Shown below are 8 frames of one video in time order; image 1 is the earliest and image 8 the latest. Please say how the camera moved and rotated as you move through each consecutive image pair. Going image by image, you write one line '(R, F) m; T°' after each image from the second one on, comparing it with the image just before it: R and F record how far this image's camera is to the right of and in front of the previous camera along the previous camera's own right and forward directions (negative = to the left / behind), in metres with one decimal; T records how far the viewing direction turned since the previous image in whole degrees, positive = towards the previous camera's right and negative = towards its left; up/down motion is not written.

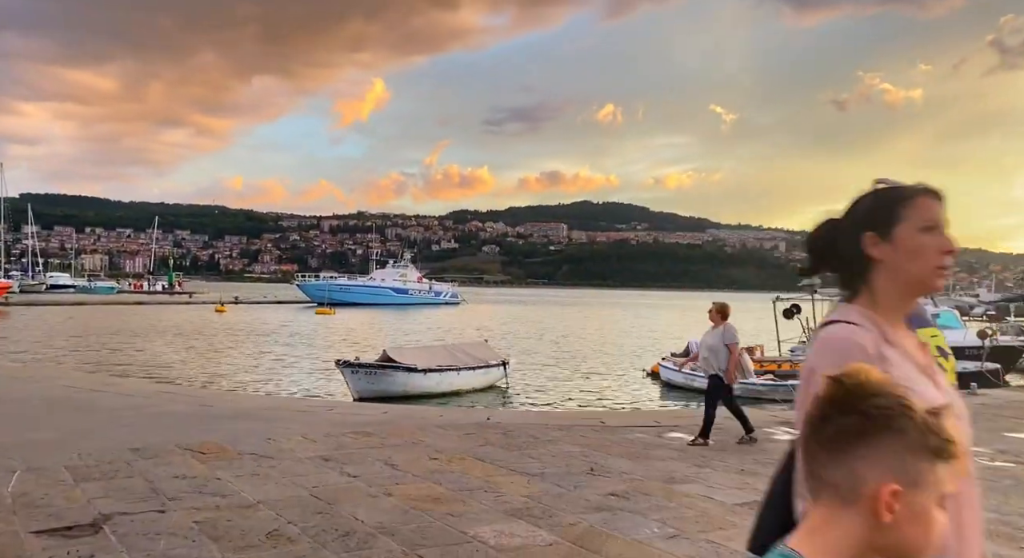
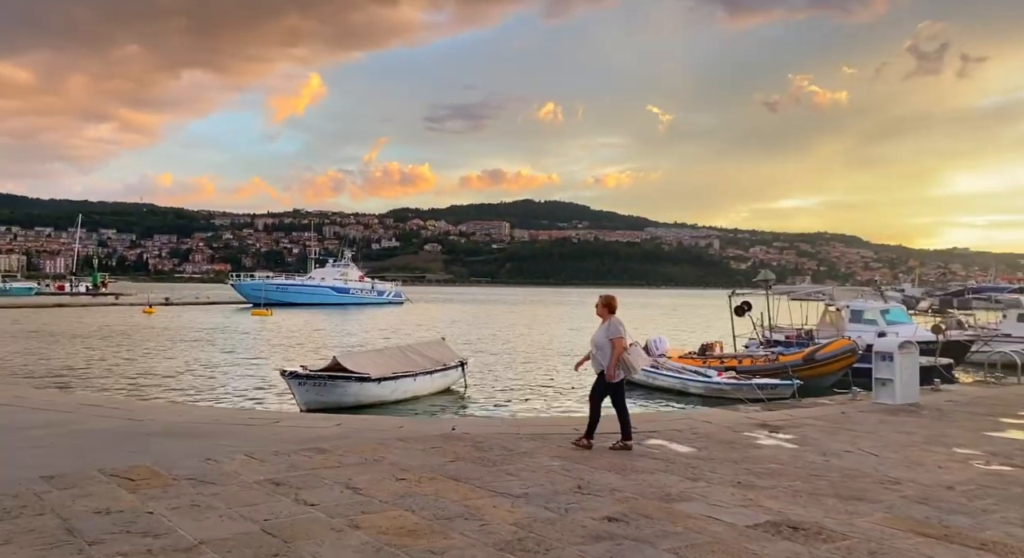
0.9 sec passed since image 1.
(-0.4, +1.0) m; +4°
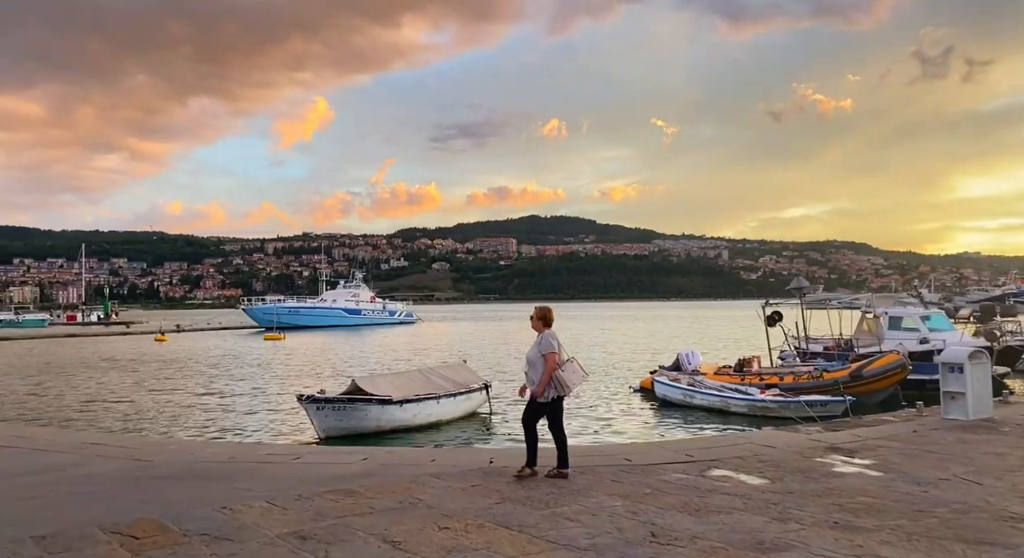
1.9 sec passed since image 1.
(-0.4, +1.1) m; -1°
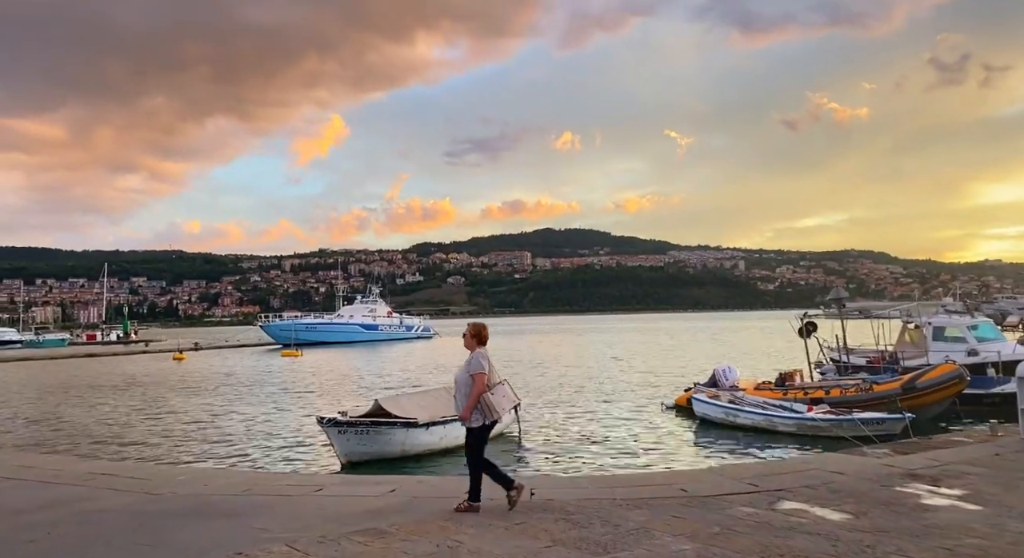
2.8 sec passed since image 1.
(-0.3, +1.0) m; -1°
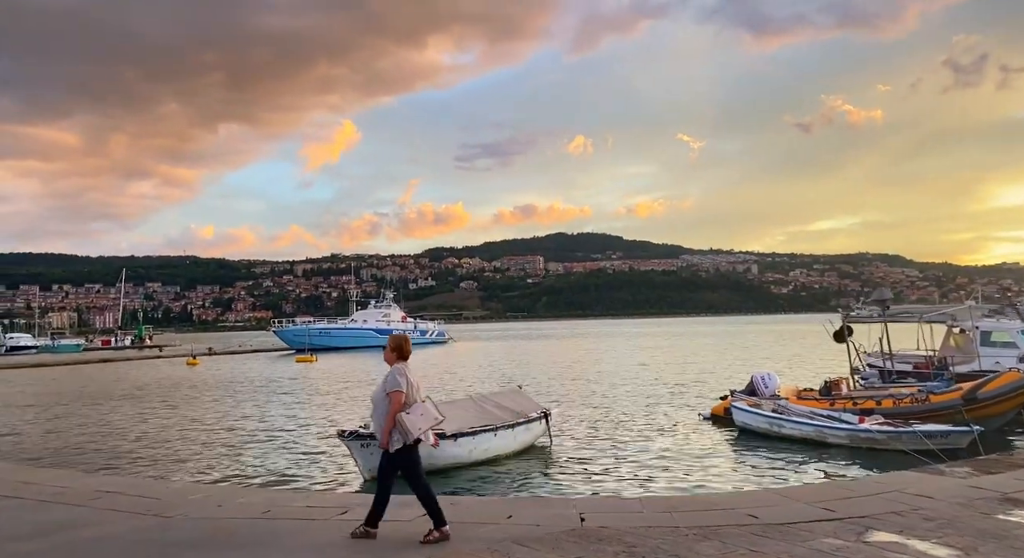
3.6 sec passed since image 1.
(-0.4, +1.0) m; -1°
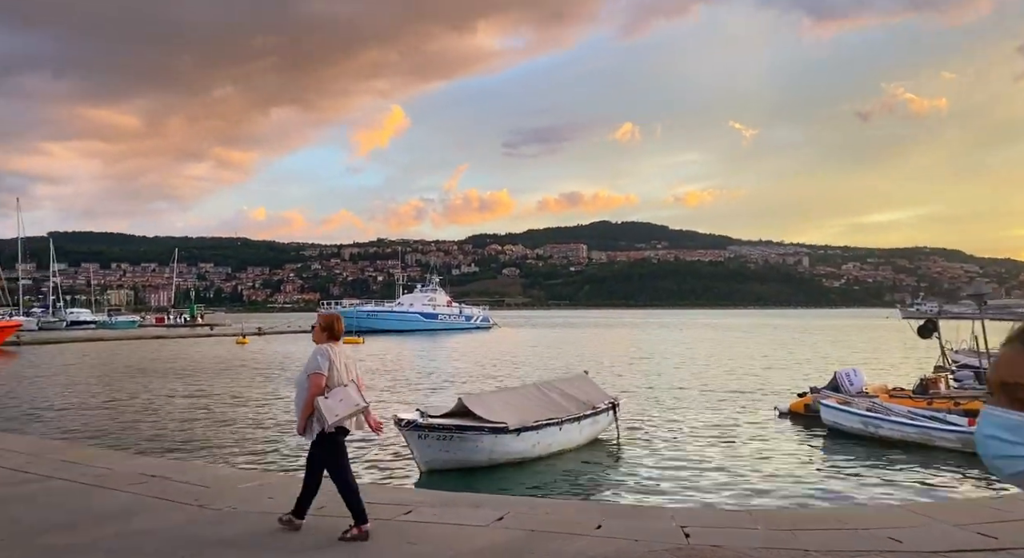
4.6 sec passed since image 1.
(-0.5, +1.3) m; -3°
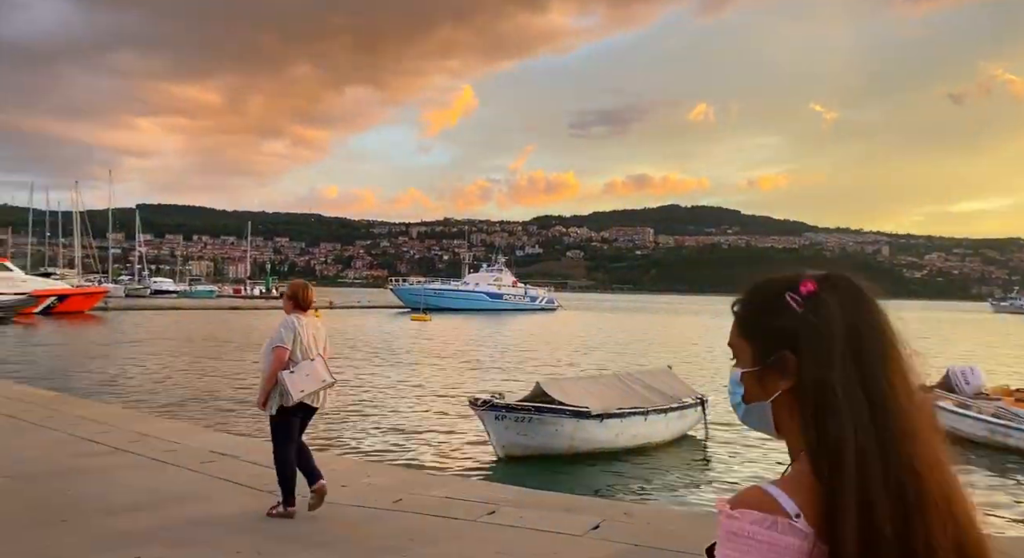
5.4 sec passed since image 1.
(-0.3, +1.0) m; -5°
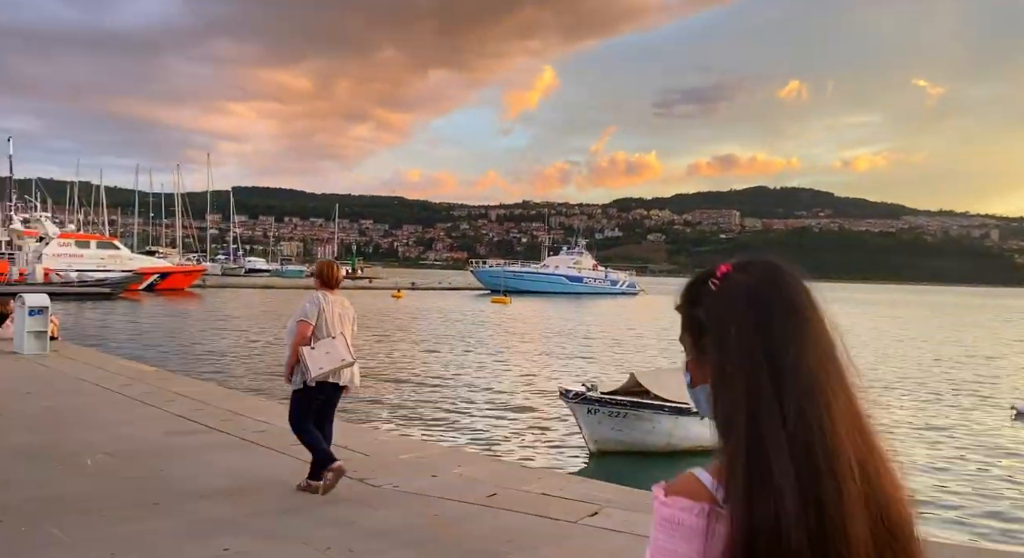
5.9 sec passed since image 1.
(-0.2, +0.6) m; -6°
